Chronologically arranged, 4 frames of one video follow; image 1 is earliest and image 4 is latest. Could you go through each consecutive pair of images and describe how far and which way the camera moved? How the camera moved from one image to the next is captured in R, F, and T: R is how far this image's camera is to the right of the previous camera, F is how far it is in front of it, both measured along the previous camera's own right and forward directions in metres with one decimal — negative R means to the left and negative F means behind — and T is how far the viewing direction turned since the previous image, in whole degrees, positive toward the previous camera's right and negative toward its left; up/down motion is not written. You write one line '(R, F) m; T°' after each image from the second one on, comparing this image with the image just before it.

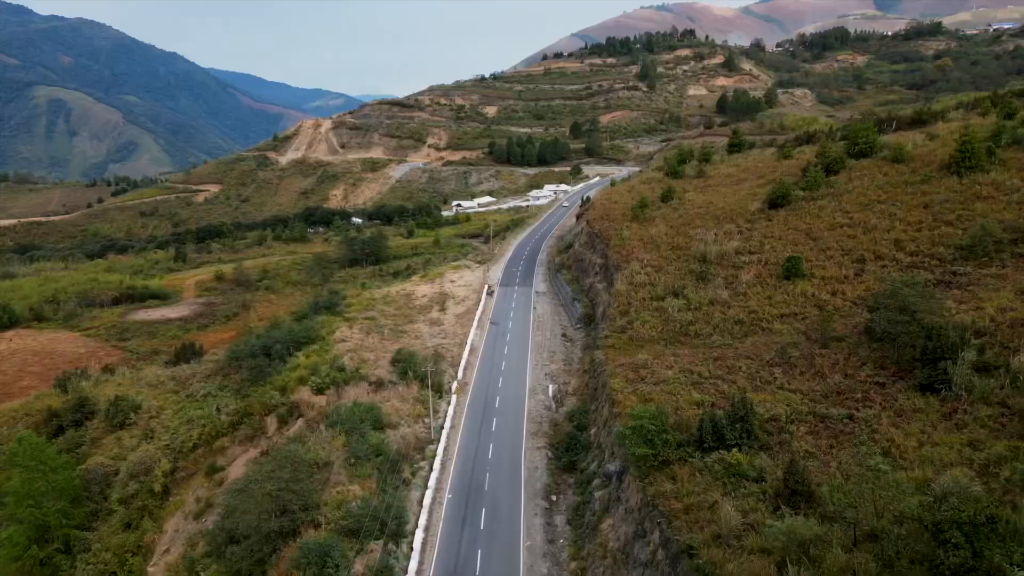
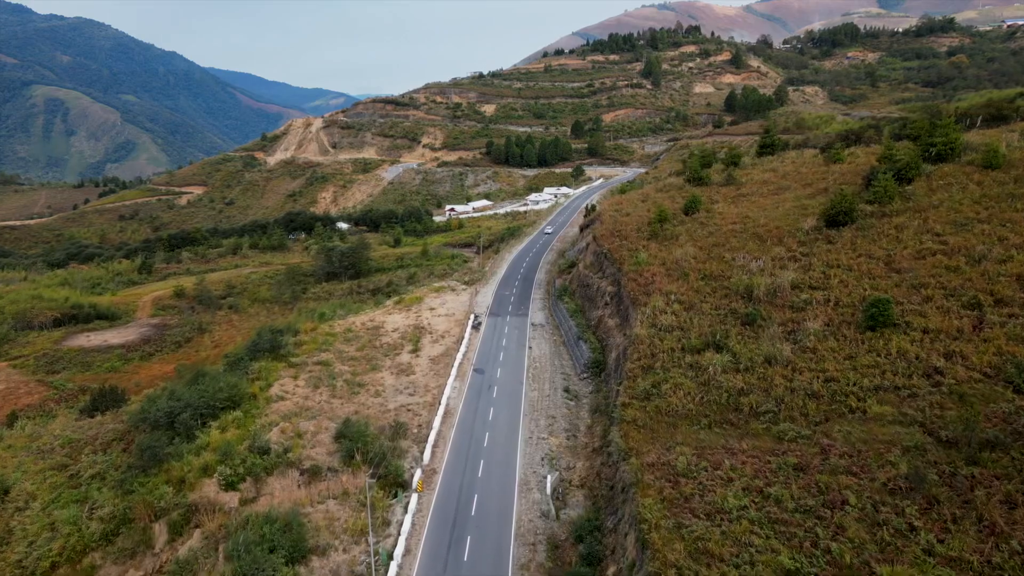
(+0.5, +7.4) m; 0°
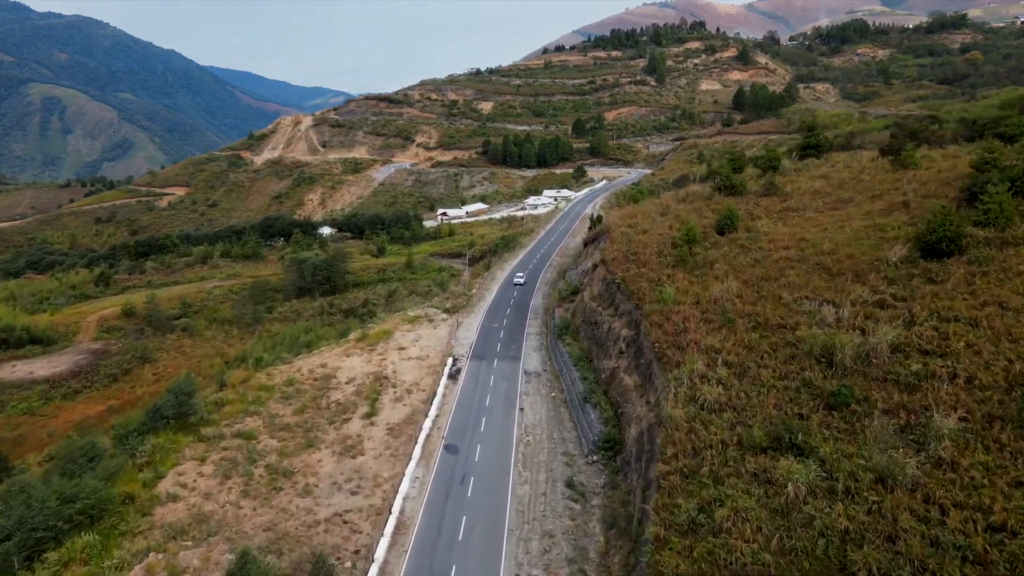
(+0.5, +7.1) m; 0°
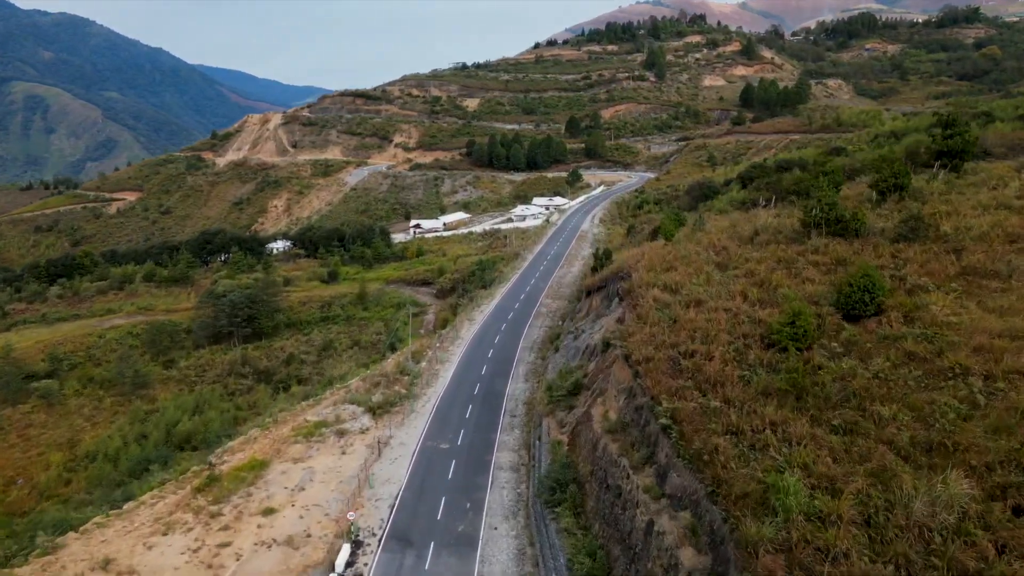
(+0.9, +12.8) m; +1°
